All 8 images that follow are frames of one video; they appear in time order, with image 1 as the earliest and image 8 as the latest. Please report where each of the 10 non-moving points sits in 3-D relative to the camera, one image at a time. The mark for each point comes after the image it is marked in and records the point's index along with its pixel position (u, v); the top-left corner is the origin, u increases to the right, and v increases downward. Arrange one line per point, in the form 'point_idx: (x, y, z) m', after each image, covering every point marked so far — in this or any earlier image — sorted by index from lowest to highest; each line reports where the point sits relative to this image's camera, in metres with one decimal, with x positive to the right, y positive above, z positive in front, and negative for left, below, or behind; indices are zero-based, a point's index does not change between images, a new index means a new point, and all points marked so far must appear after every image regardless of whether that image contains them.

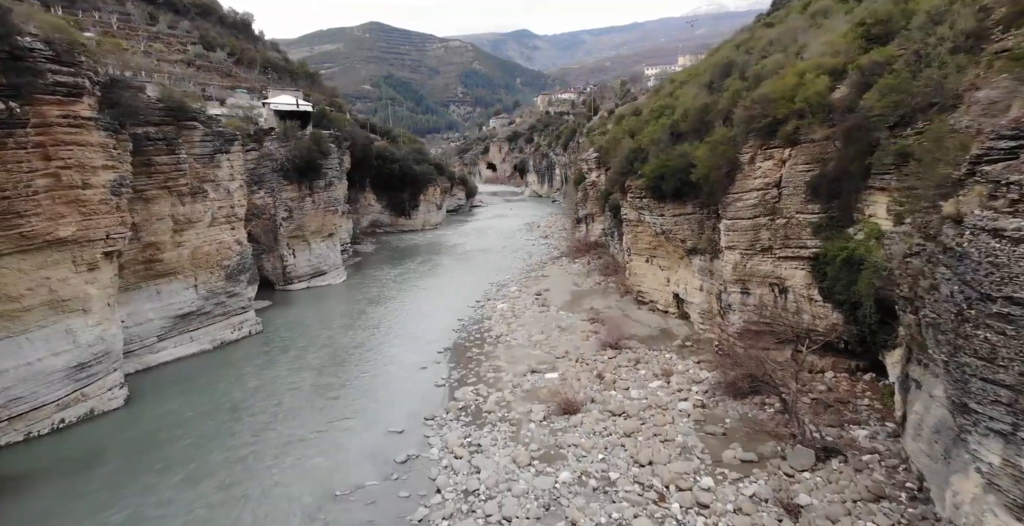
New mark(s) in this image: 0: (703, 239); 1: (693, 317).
0: (+5.3, +0.6, +16.8) m
1: (+5.3, -1.6, +17.7) m
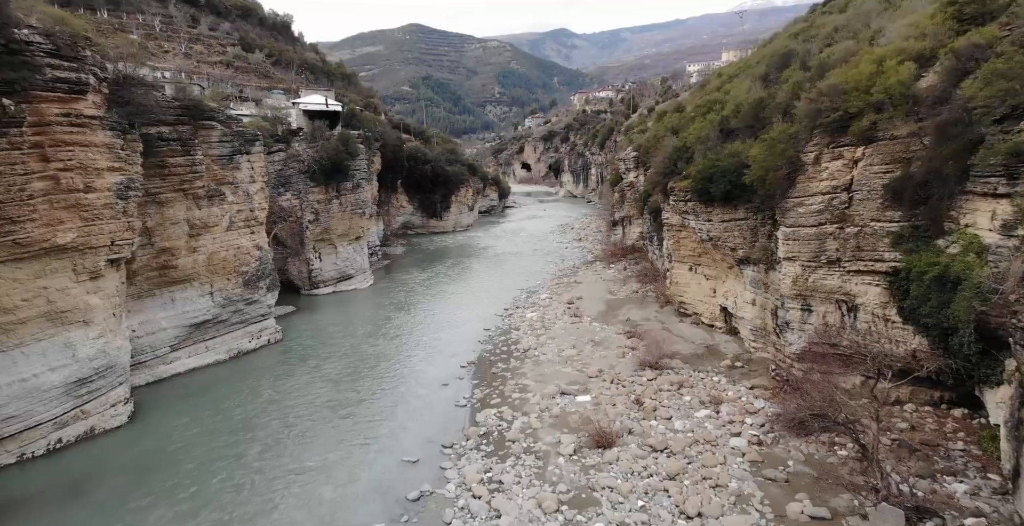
0: (+6.2, +0.4, +15.1) m
1: (+6.2, -1.9, +16.1) m
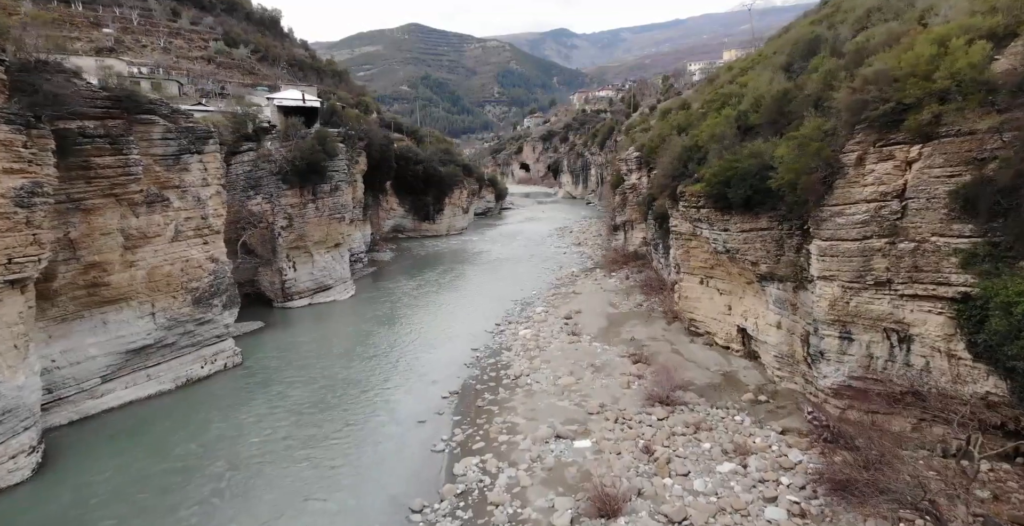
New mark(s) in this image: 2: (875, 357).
0: (+5.9, 0.0, +13.0) m
1: (+5.9, -2.3, +14.0) m
2: (+6.6, -1.7, +10.8) m
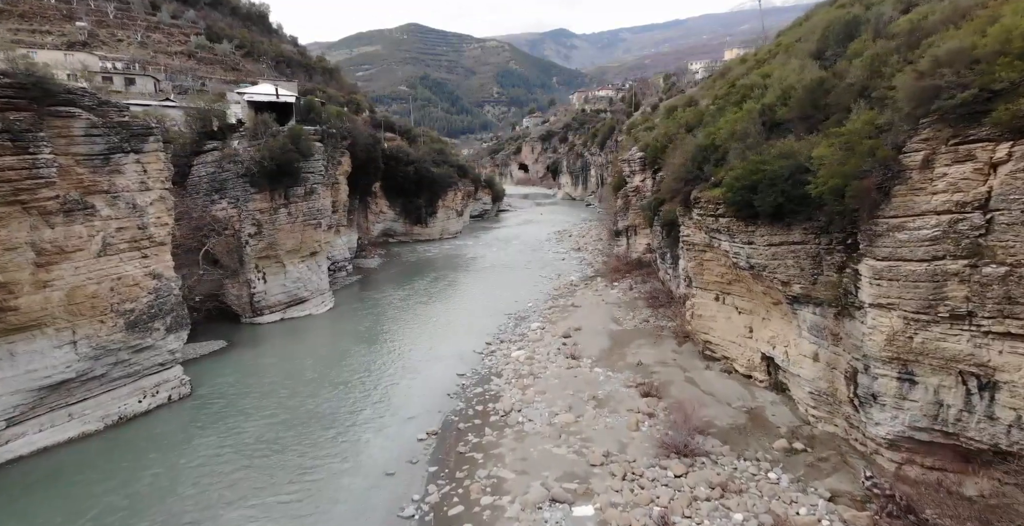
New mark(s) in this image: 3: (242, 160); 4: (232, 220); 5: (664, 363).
0: (+5.7, -0.4, +11.0) m
1: (+5.7, -2.6, +11.9) m
2: (+6.3, -2.1, +8.7) m
3: (-8.9, +3.4, +19.6) m
4: (-9.2, +1.4, +19.5) m
5: (+4.0, -2.6, +15.5) m
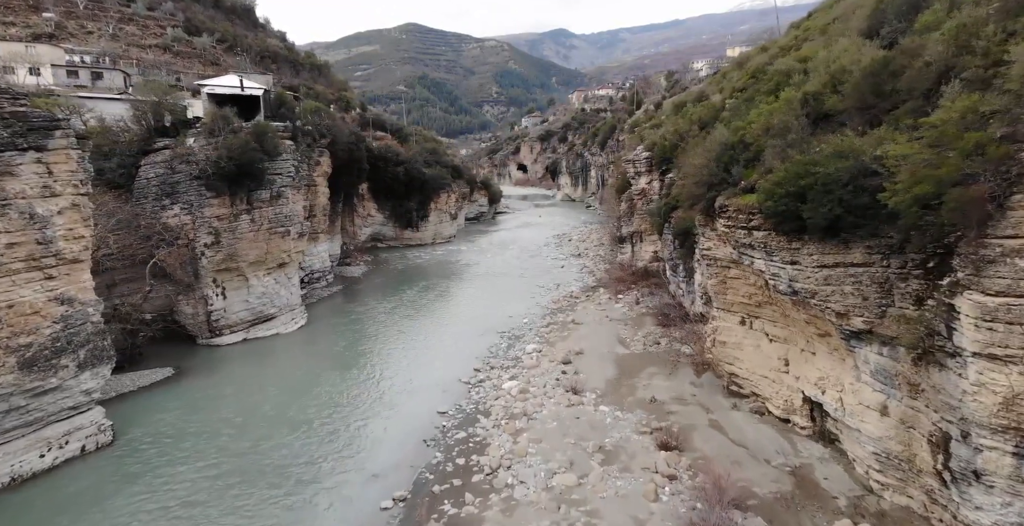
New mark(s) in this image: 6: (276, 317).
0: (+5.5, -0.8, +8.6) m
1: (+5.5, -3.1, +9.5) m
2: (+6.1, -2.5, +6.3) m
3: (-9.1, +3.0, +17.2) m
4: (-9.4, +1.0, +17.1) m
5: (+3.8, -3.0, +13.1) m
6: (-7.7, -1.8, +19.6) m
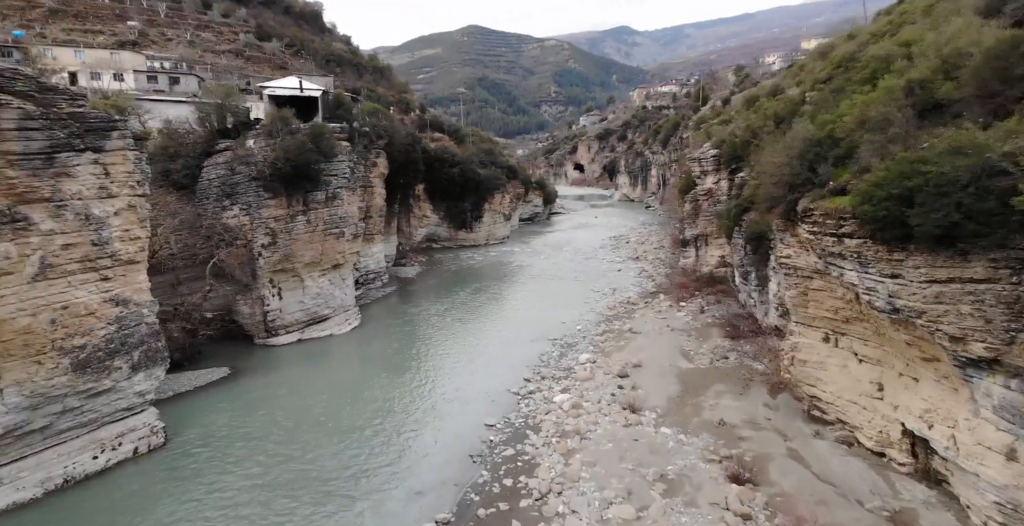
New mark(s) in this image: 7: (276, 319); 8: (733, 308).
0: (+6.2, -1.0, +7.2) m
1: (+6.3, -3.3, +8.2) m
2: (+6.6, -2.7, +4.9) m
3: (-7.4, +3.0, +17.2) m
4: (-7.7, +1.0, +17.2) m
5: (+4.9, -3.2, +11.9) m
6: (-5.9, -1.8, +19.5) m
7: (-7.1, -1.7, +17.9) m
8: (+7.4, -1.5, +19.8) m
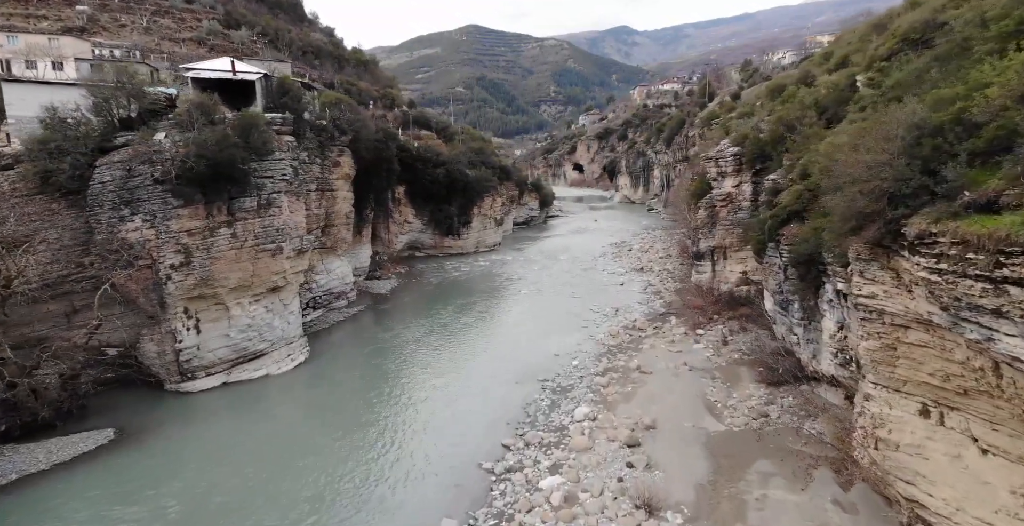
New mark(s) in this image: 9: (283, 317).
0: (+5.7, -1.6, +3.5) m
1: (+5.7, -3.9, +4.4) m
2: (+6.1, -3.3, +1.1) m
3: (-7.9, +2.4, +13.5) m
4: (-8.2, +0.4, +13.4) m
5: (+4.4, -3.8, +8.2) m
6: (-6.4, -2.4, +15.7) m
7: (-7.6, -2.3, +14.2) m
8: (+6.9, -2.1, +16.1) m
9: (-6.1, -1.5, +16.3) m
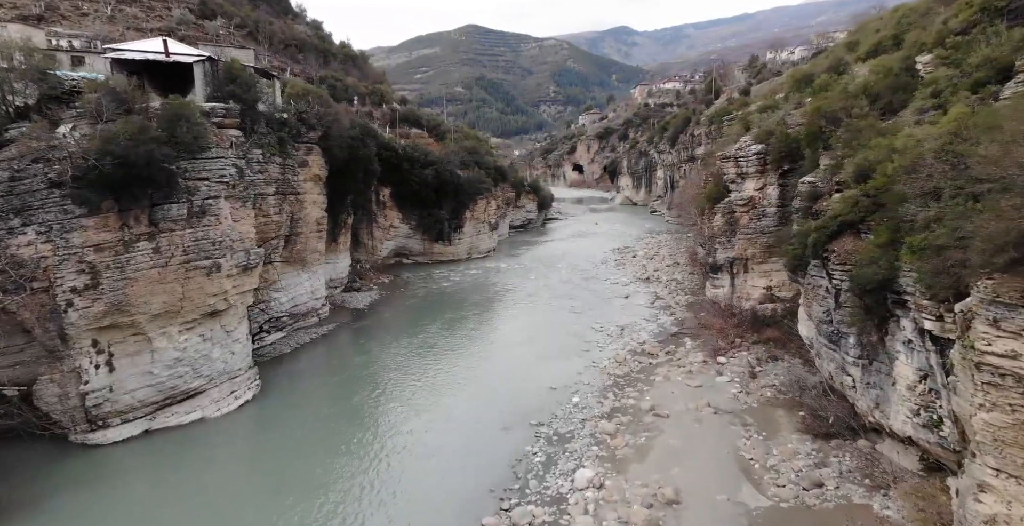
0: (+5.4, -2.0, +0.8) m
1: (+5.5, -4.3, +1.7) m
2: (+5.8, -3.7, -1.6) m
3: (-8.2, +1.9, +10.7) m
4: (-8.5, -0.1, +10.7) m
5: (+4.1, -4.2, +5.5) m
6: (-6.7, -2.8, +13.0) m
7: (-7.9, -2.7, +11.4) m
8: (+6.6, -2.5, +13.4) m
9: (-6.4, -1.9, +13.6) m
